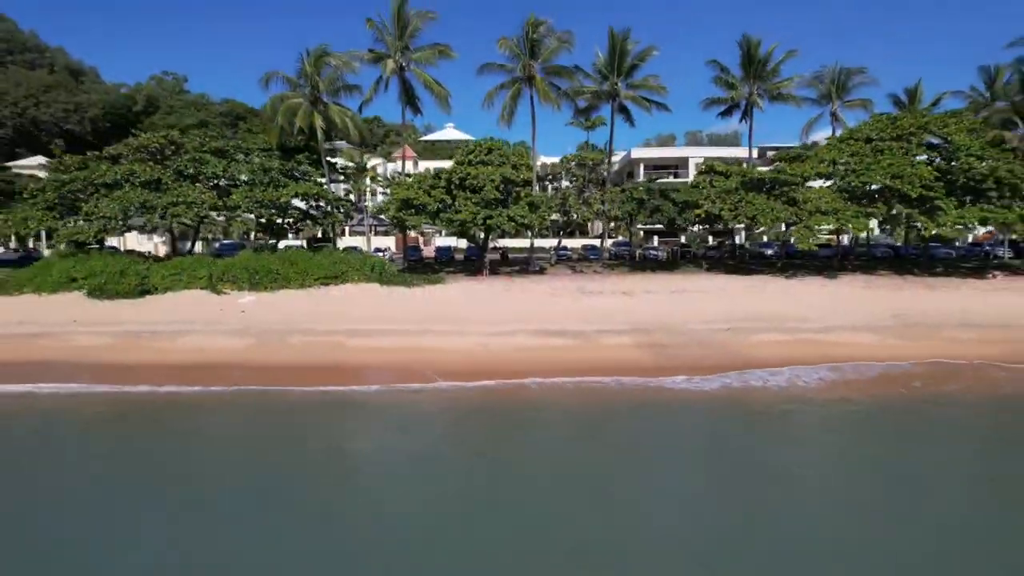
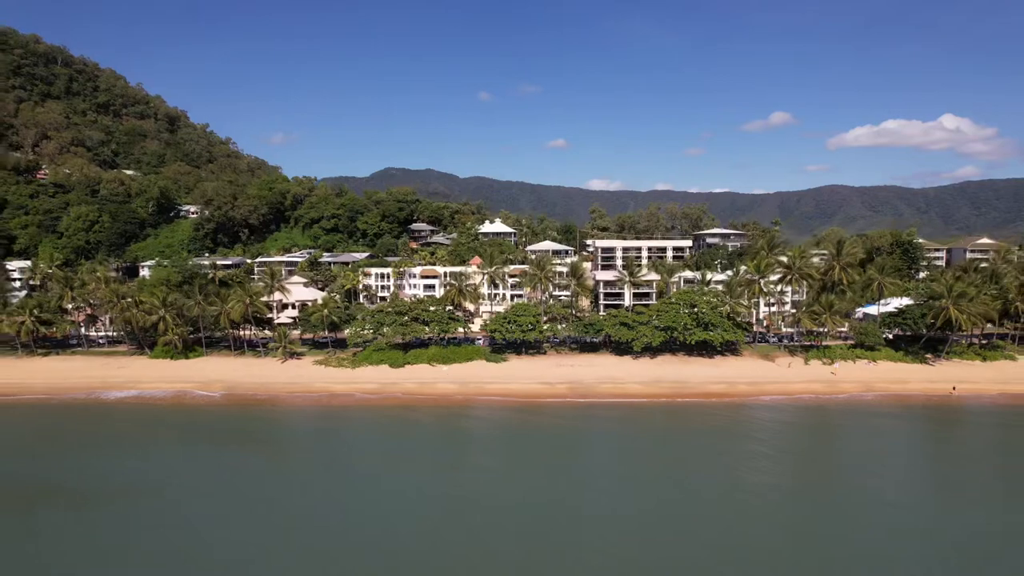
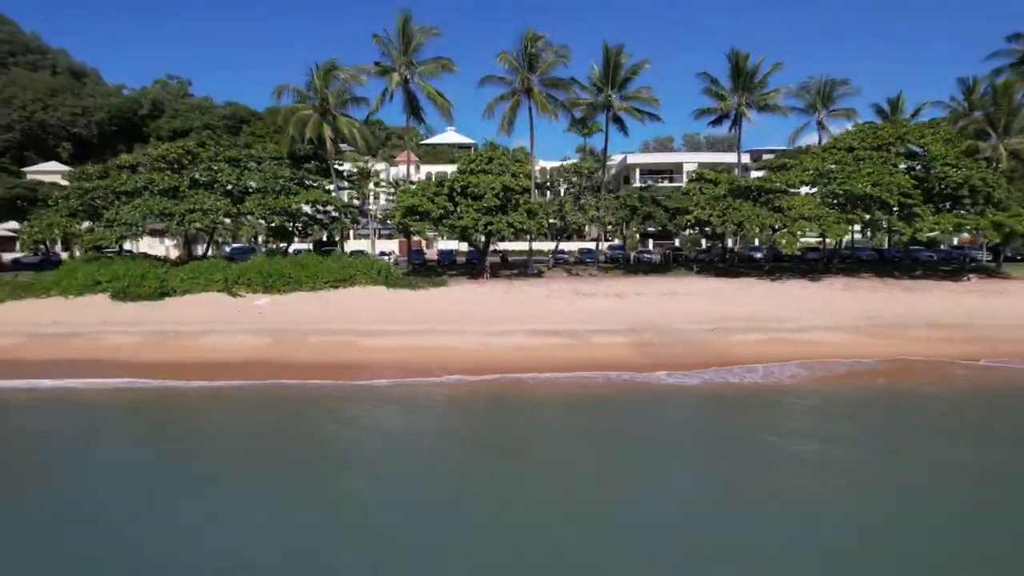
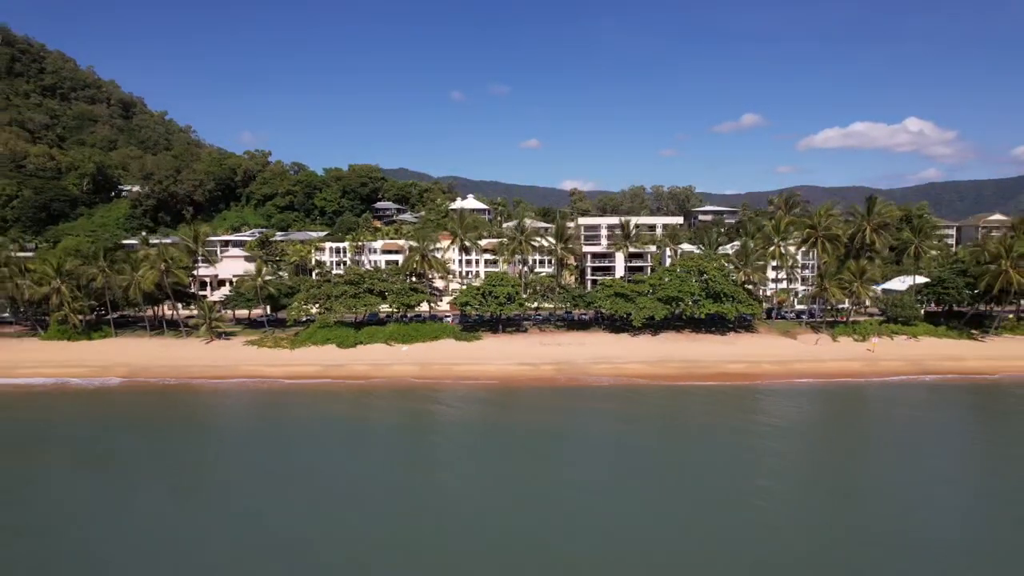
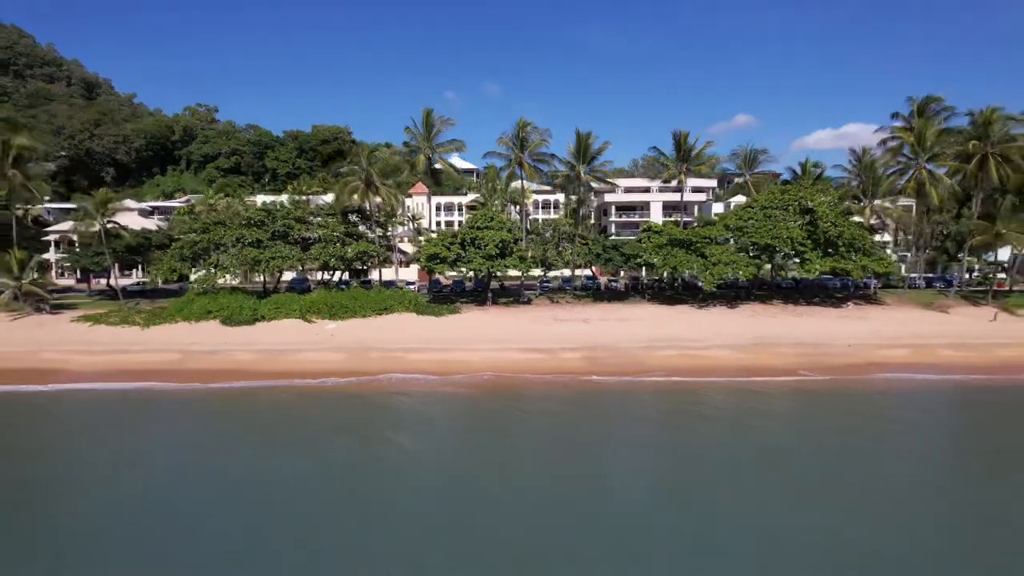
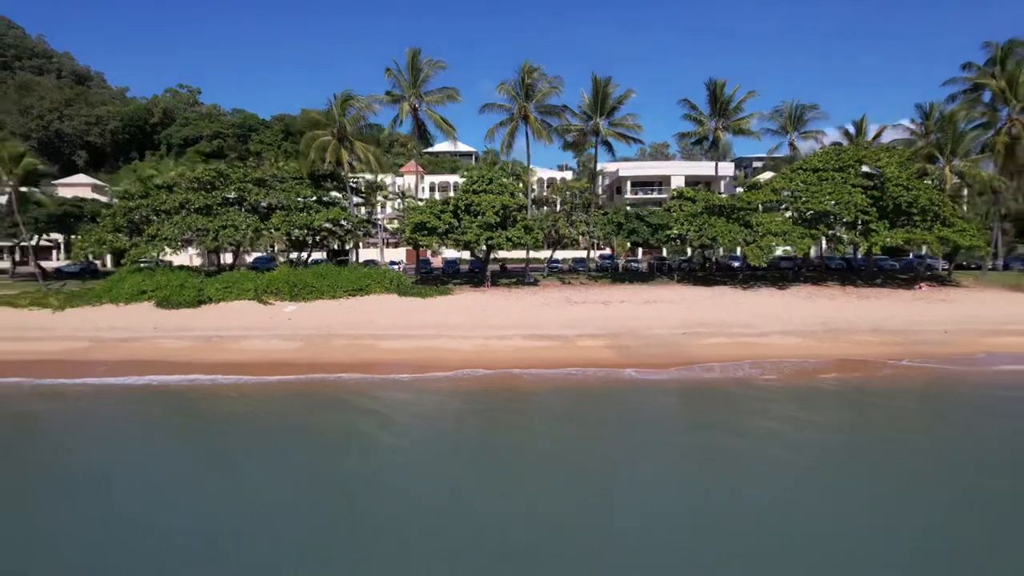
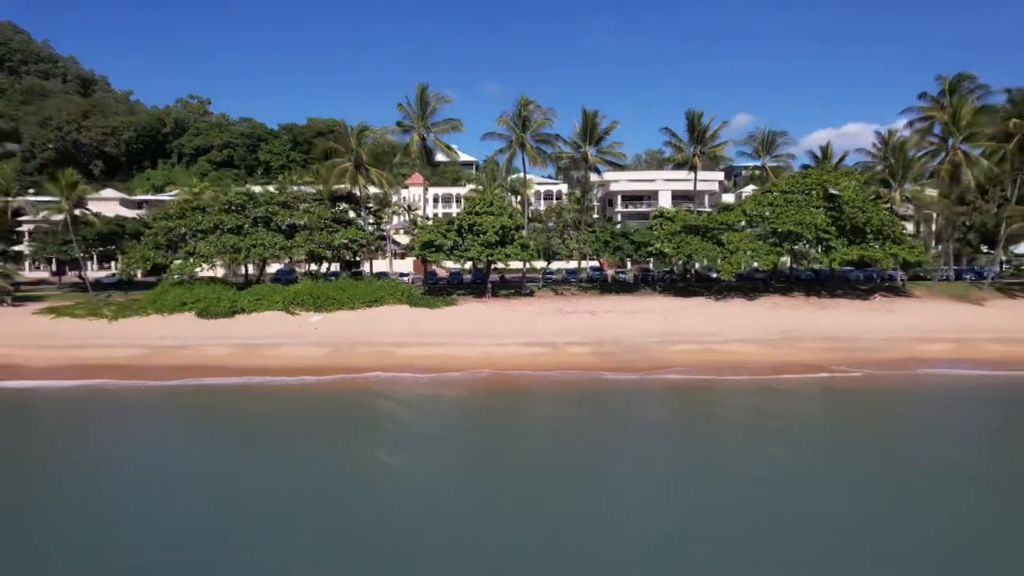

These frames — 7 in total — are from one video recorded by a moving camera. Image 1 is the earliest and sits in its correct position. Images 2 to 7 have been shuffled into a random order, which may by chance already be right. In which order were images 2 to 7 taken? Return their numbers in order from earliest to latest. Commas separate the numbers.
3, 6, 7, 5, 4, 2
